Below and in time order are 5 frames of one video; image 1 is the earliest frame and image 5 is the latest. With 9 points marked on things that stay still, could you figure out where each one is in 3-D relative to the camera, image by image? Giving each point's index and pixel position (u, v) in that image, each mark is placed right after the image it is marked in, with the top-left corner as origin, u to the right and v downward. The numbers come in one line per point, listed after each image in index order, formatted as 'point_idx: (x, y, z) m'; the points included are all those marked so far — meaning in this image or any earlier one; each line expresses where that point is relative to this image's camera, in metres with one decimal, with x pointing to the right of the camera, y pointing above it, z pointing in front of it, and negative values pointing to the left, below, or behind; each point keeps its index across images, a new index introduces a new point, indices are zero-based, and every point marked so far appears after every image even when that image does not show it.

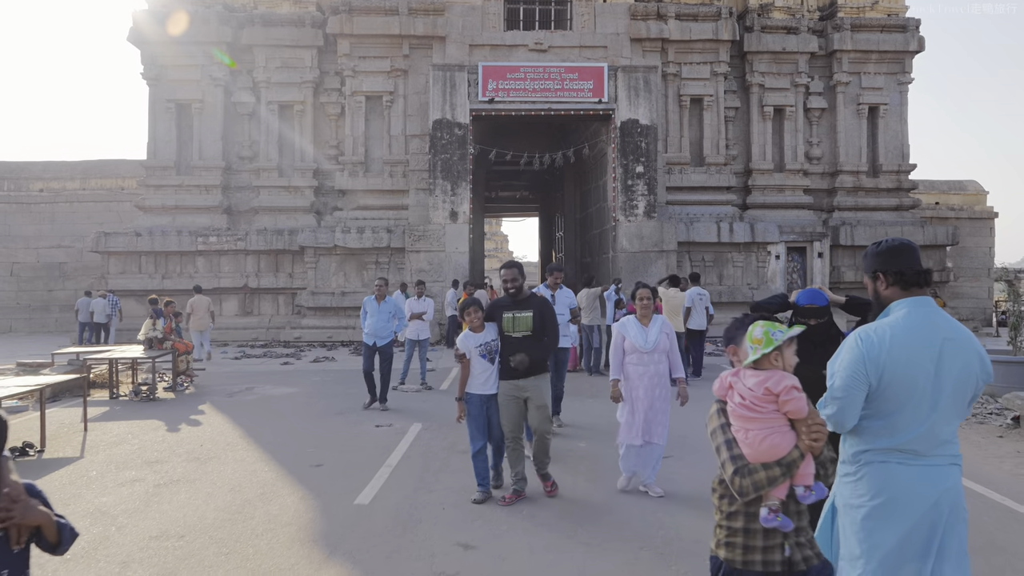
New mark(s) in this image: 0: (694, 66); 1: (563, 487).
0: (+3.9, +4.8, +17.4) m
1: (+0.3, -1.1, +4.6) m
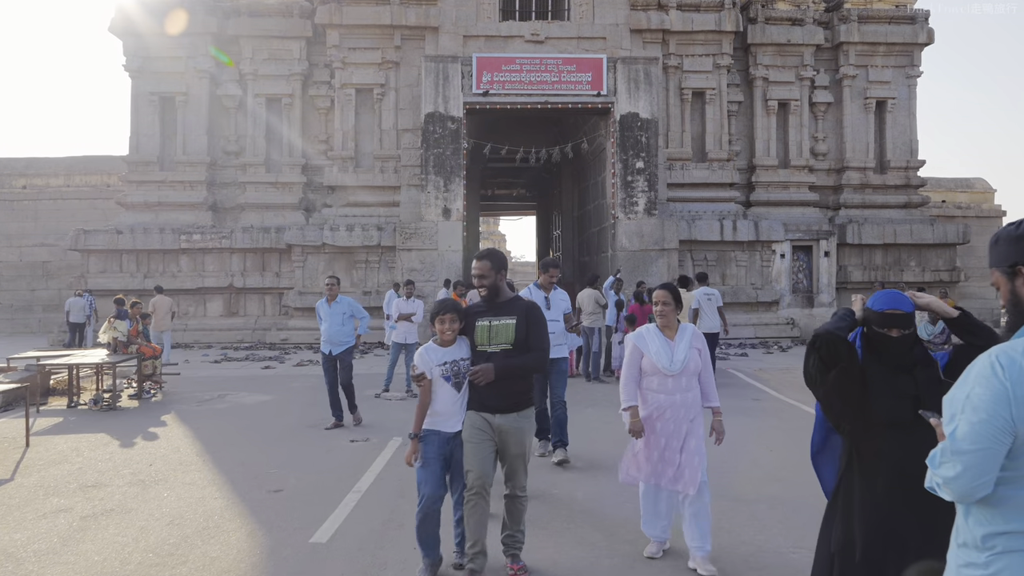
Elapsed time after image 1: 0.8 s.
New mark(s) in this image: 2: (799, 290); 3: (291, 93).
0: (+3.8, +4.8, +16.8) m
1: (+0.2, -1.1, +4.1) m
2: (+5.8, 0.0, +16.4) m
3: (-4.6, +4.0, +16.7) m
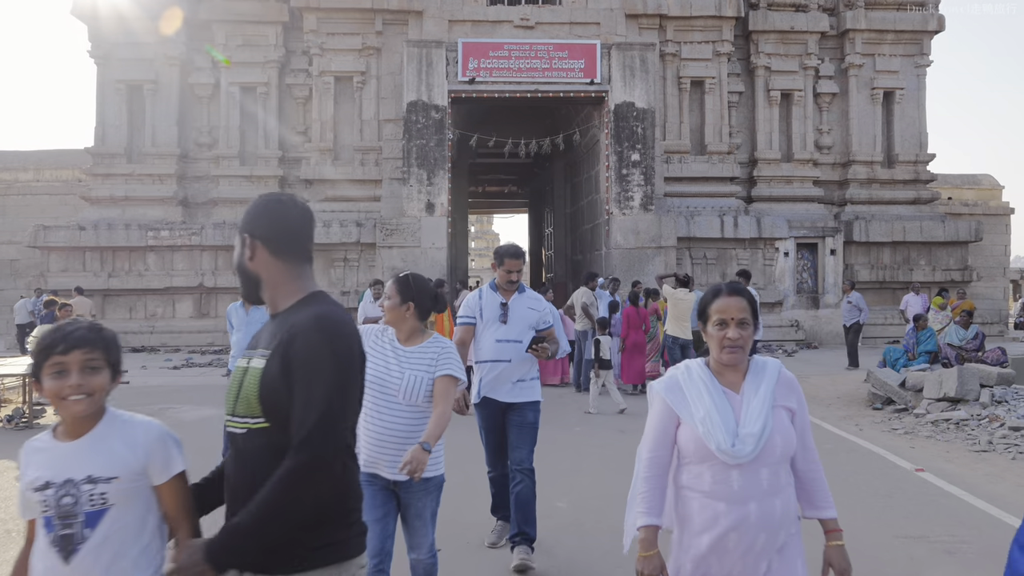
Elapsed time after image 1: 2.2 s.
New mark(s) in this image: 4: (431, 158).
0: (+3.6, +4.8, +15.9) m
1: (+0.1, -1.1, +3.1) m
2: (+5.6, 0.0, +15.5) m
3: (-4.8, +4.0, +15.8) m
4: (-1.4, +2.3, +14.2) m
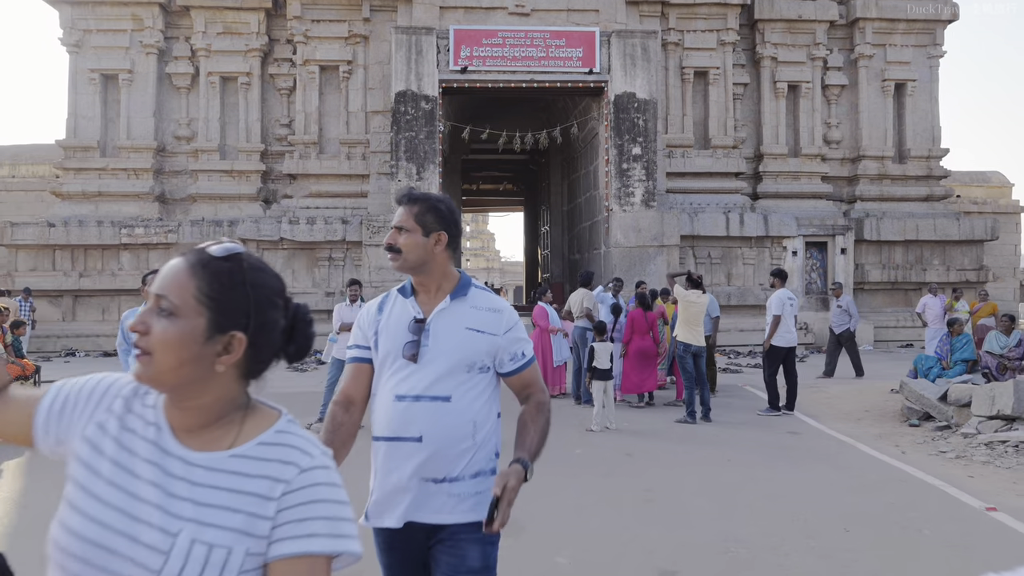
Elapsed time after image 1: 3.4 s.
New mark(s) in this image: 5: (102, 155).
0: (+3.5, +4.8, +15.2) m
1: (0.0, -1.2, +2.4) m
2: (+5.5, 0.0, +14.8) m
3: (-4.9, +4.0, +15.0) m
4: (-1.5, +2.3, +13.4) m
5: (-7.7, +2.5, +15.0) m
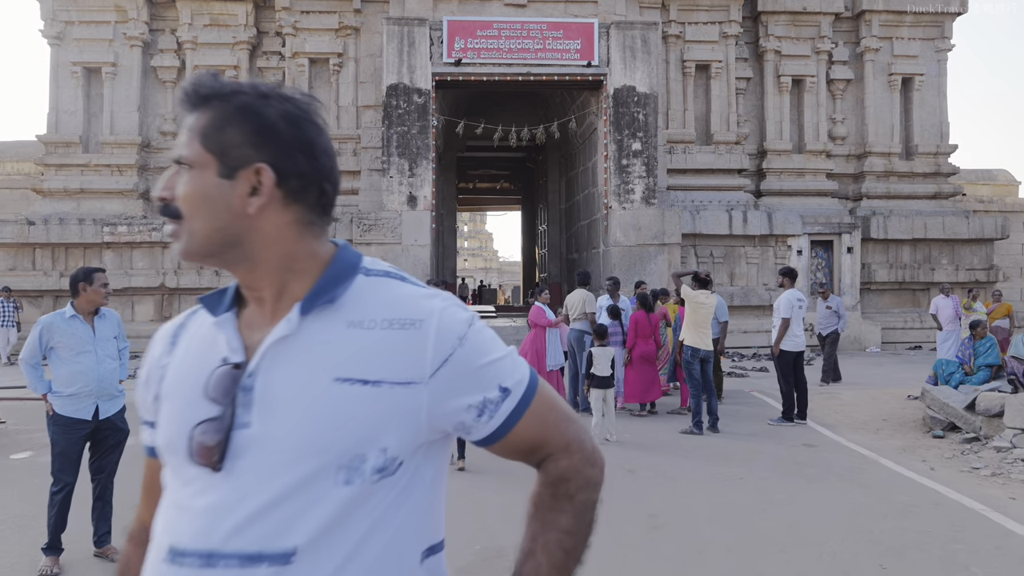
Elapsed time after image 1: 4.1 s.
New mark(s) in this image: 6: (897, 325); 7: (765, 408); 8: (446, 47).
0: (+3.4, +4.8, +14.7) m
1: (0.0, -1.2, +1.9) m
2: (+5.4, 0.0, +14.3) m
3: (-5.0, +4.0, +14.5) m
4: (-1.6, +2.3, +12.9) m
5: (-7.7, +2.5, +14.6) m
6: (+6.9, -0.7, +14.5) m
7: (+2.2, -1.0, +6.9) m
8: (-1.1, +3.9, +13.0) m
